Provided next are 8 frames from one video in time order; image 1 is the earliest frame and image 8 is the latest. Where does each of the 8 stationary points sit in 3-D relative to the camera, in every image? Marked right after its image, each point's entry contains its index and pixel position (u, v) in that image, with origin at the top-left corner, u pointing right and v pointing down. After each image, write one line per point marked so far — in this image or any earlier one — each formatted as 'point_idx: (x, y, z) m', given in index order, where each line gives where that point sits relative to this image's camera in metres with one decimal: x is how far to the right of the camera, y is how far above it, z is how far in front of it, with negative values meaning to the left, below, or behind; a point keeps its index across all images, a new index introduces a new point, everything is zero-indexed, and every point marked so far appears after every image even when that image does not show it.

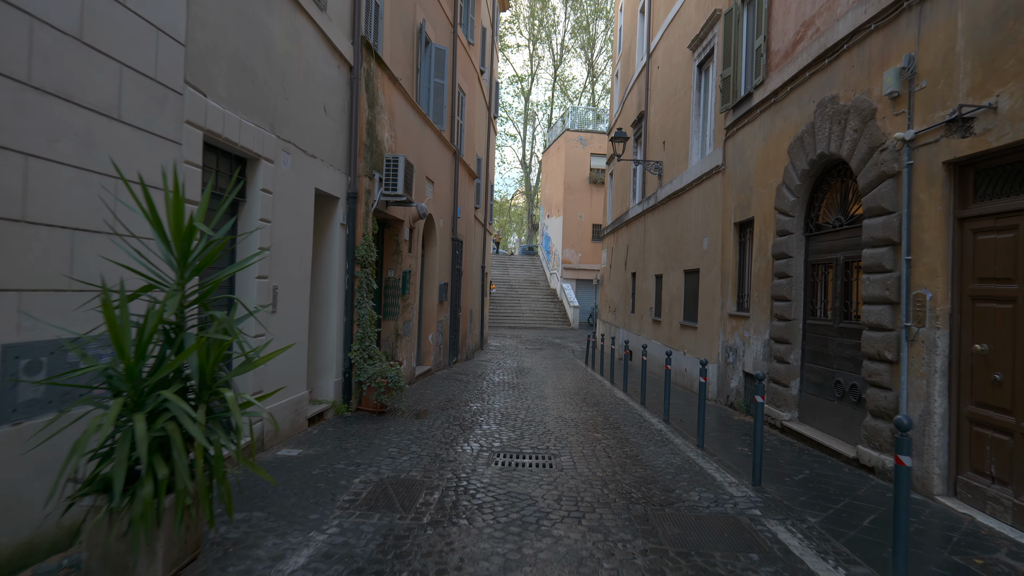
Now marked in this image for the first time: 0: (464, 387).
0: (-0.9, -1.9, +12.2) m
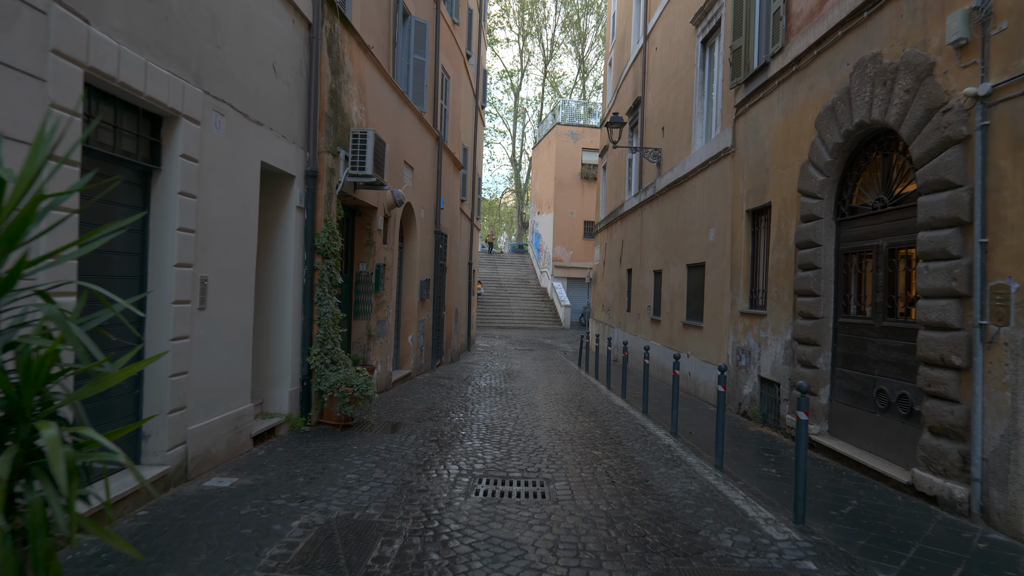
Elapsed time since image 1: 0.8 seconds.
0: (-1.1, -1.8, +11.1) m
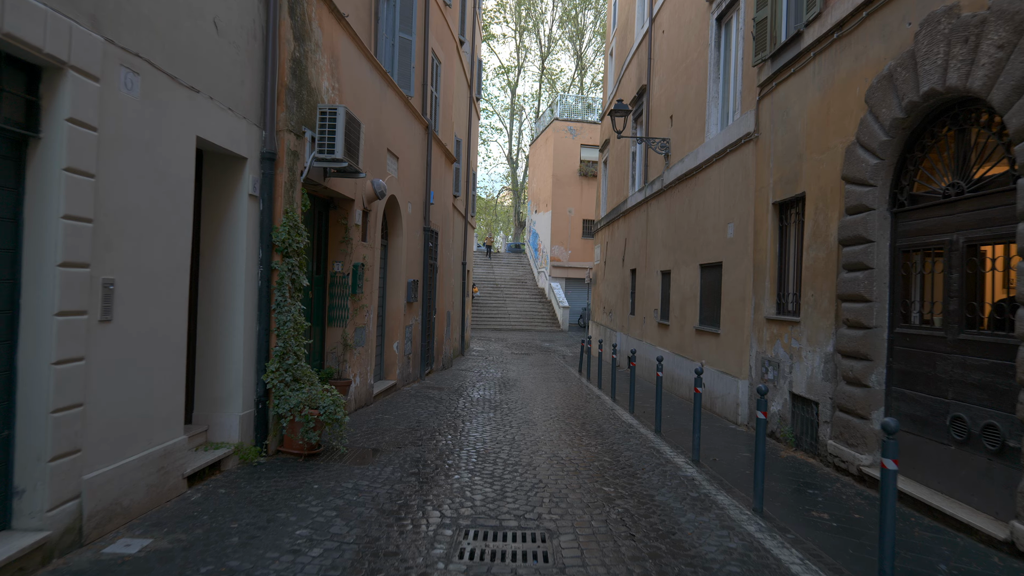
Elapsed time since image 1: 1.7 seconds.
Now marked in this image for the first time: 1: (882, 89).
0: (-1.2, -1.9, +9.9) m
1: (+3.3, +1.8, +5.6) m
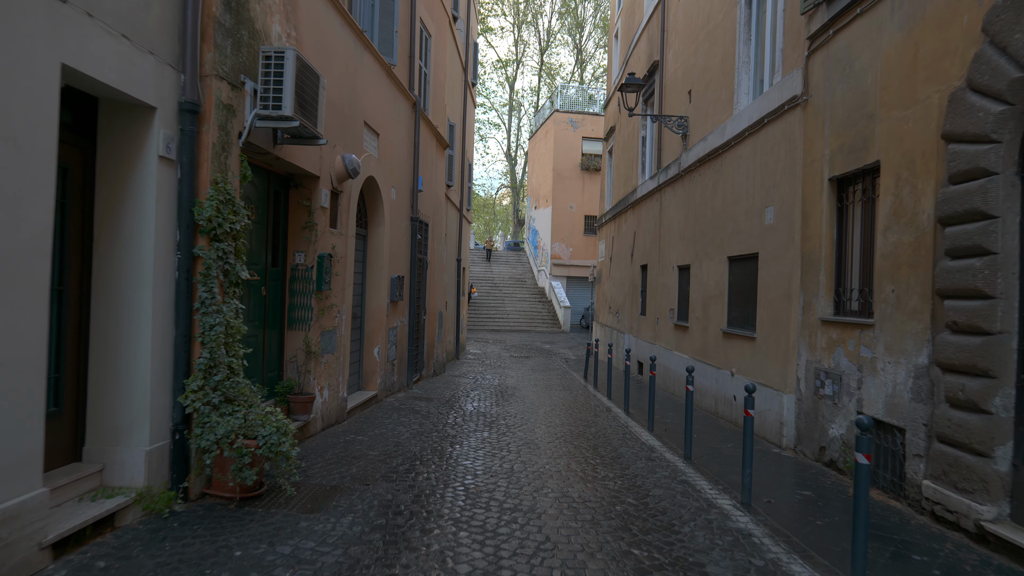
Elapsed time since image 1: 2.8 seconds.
0: (-1.2, -1.8, +8.5) m
1: (+3.2, +1.8, +4.2) m
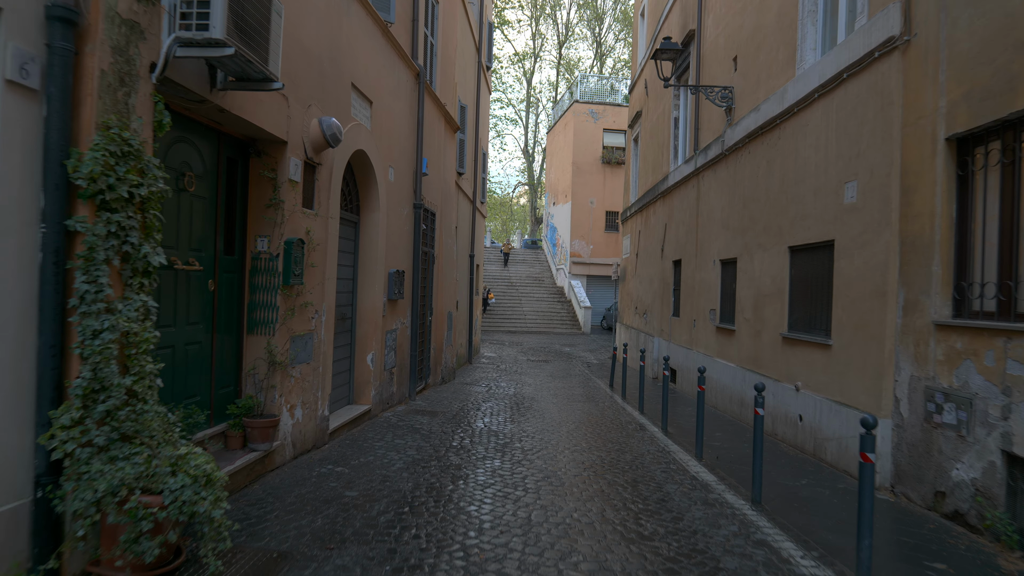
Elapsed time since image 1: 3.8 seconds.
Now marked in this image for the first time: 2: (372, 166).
0: (-1.0, -1.8, +7.0) m
1: (+3.3, +1.9, +2.6) m
2: (-1.8, +1.5, +8.0) m
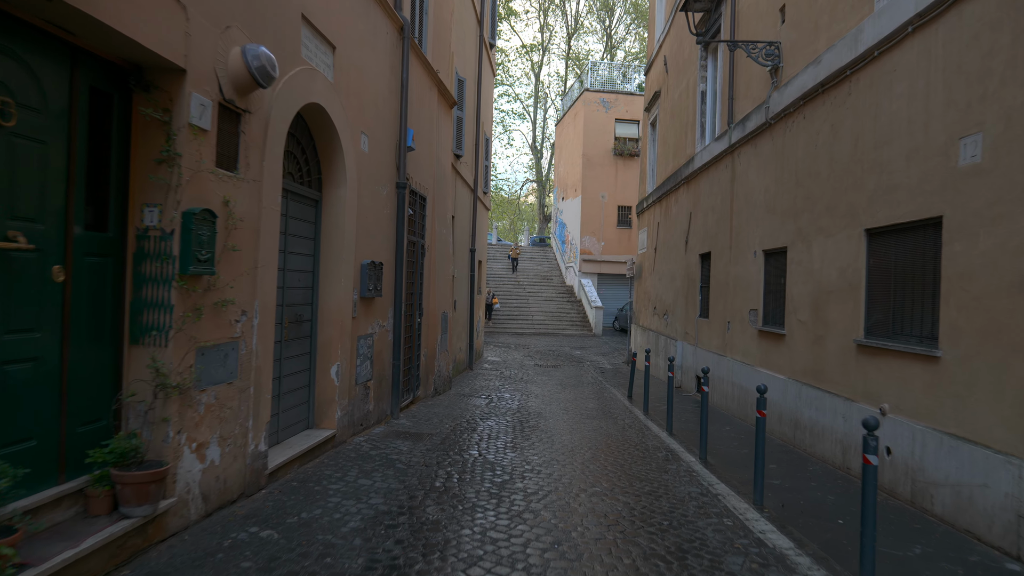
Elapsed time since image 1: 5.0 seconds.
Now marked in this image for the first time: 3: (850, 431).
0: (-1.1, -1.7, +5.3) m
1: (+3.3, +1.9, +0.8) m
2: (-1.8, +1.6, +6.3) m
3: (+3.4, -1.5, +6.6) m
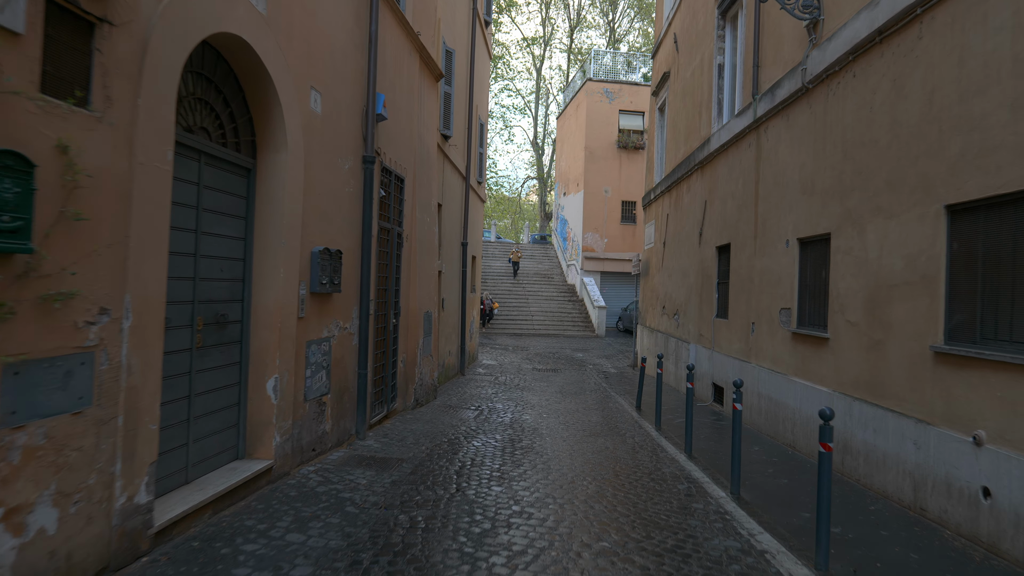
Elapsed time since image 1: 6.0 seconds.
0: (-1.2, -1.7, +3.9) m
1: (+3.1, +2.0, -0.6) m
2: (-1.9, +1.6, +4.9) m
3: (+3.3, -1.4, +5.2) m
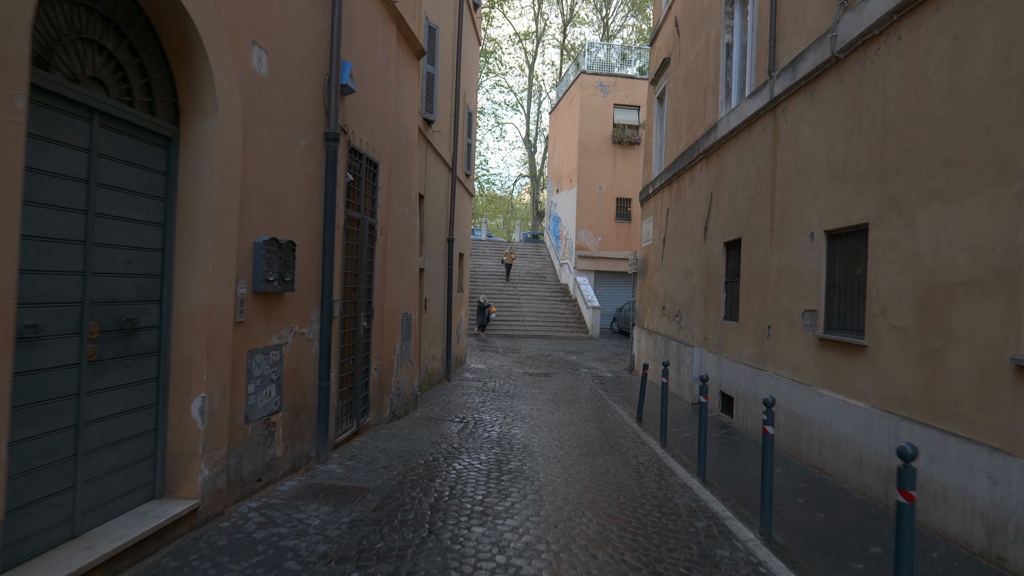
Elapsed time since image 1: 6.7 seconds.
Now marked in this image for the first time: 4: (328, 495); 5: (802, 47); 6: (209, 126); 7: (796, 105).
0: (-1.3, -1.6, +2.9) m
1: (+3.1, +2.0, -1.6) m
2: (-2.0, +1.7, +3.9) m
3: (+3.2, -1.4, +4.2) m
4: (-1.5, -1.7, +5.3) m
5: (+3.3, +2.8, +7.4) m
6: (-2.0, +1.1, +4.2) m
7: (+3.3, +2.1, +7.5) m
